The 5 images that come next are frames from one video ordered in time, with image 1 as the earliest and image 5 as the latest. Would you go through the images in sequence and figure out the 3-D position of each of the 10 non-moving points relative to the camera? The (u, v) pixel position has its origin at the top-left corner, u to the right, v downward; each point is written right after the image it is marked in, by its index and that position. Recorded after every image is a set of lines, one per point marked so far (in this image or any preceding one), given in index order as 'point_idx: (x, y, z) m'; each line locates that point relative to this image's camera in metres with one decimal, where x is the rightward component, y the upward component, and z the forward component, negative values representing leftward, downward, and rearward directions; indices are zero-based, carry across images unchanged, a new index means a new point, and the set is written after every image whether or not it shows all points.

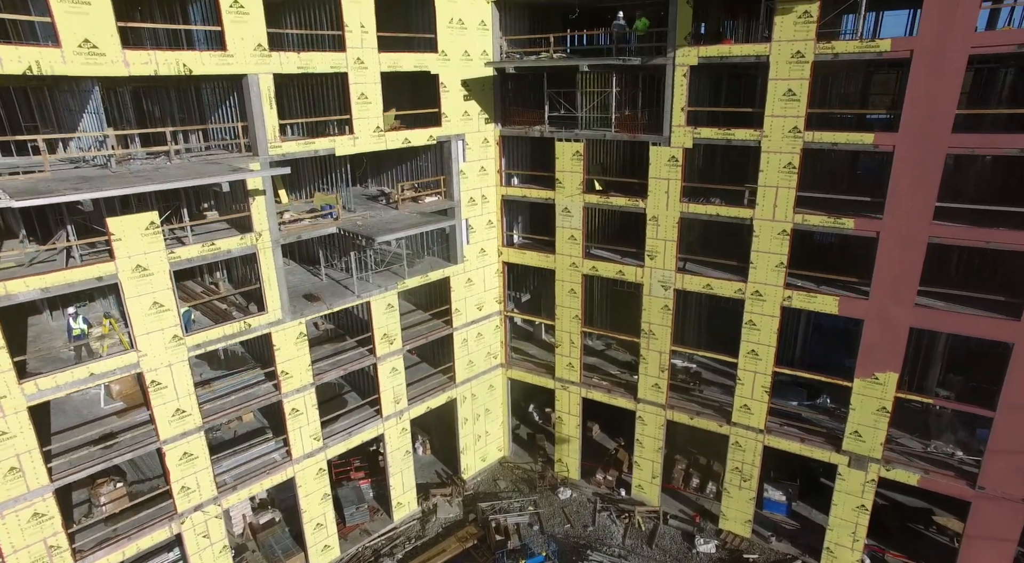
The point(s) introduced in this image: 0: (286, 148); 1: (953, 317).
0: (-7.2, +4.2, +19.9) m
1: (+13.8, -1.1, +19.4) m
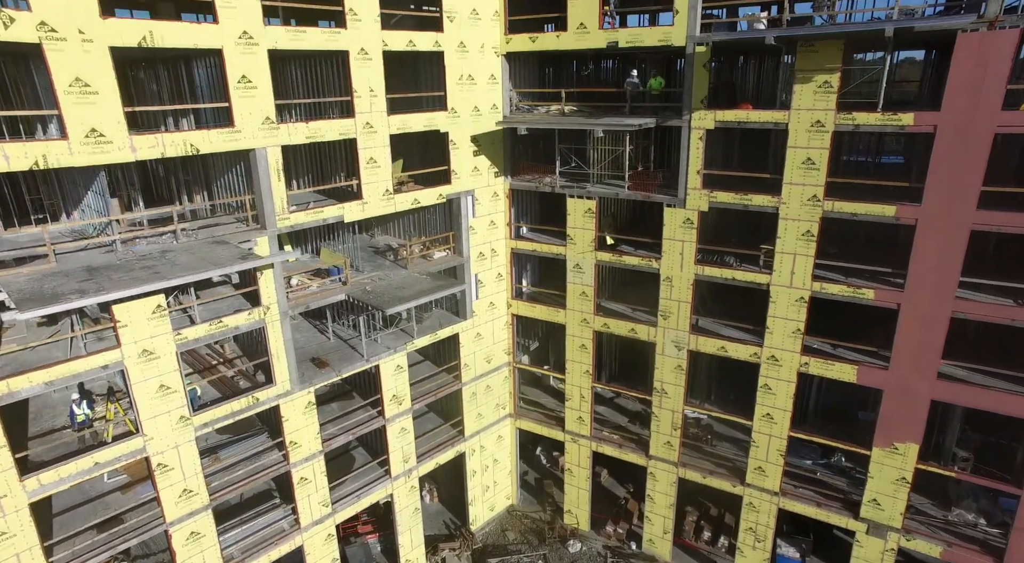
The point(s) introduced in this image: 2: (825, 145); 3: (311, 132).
0: (-6.8, +1.9, +19.5) m
1: (+14.2, -3.4, +19.0) m
2: (+9.8, +4.3, +19.4) m
3: (-6.2, +4.6, +19.3) m
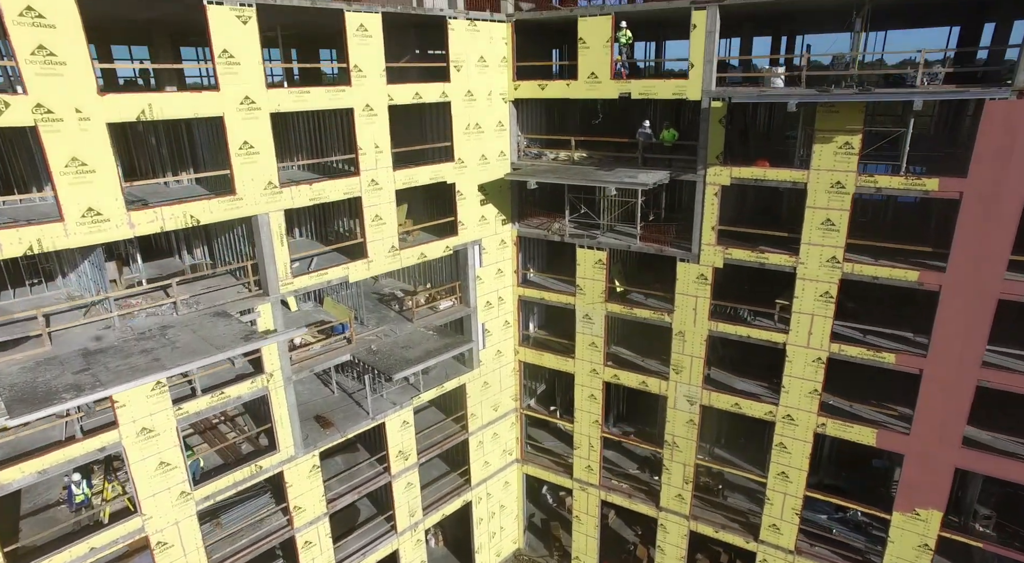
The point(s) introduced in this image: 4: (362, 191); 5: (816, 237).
0: (-6.5, -0.1, +18.9) m
1: (+14.6, -5.4, +18.5) m
2: (+10.1, +2.3, +18.8) m
3: (-5.9, +2.6, +18.7) m
4: (-4.8, +2.9, +19.8) m
5: (+9.5, +1.4, +19.5) m
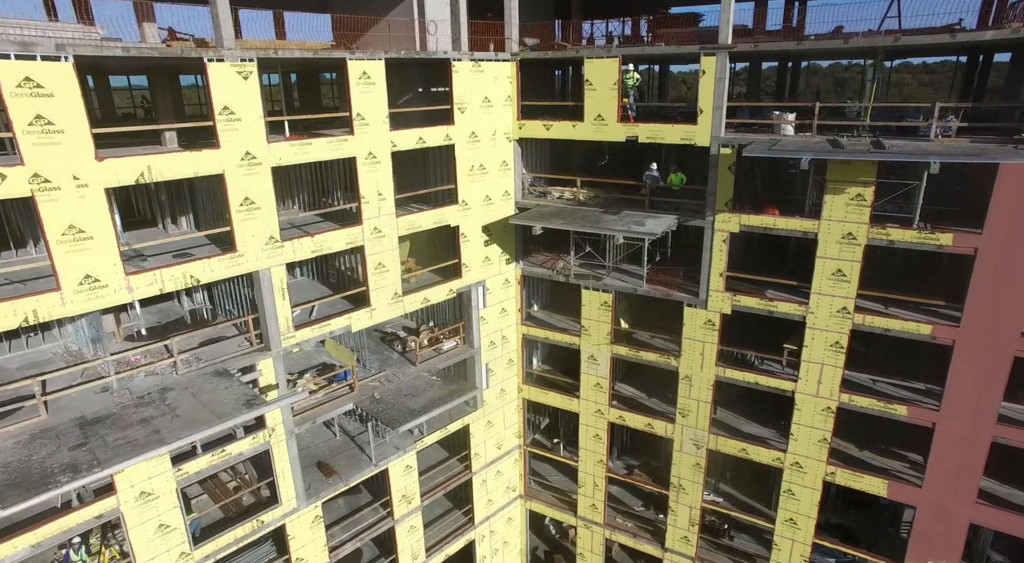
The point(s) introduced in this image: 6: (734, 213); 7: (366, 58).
0: (-6.3, -1.6, +18.5) m
1: (+14.7, -6.9, +18.2) m
2: (+10.2, +0.7, +18.5) m
3: (-5.7, +1.1, +18.3) m
4: (-4.6, +1.3, +19.4) m
5: (+9.7, -0.2, +19.2) m
6: (+7.1, +2.2, +19.9) m
7: (-4.2, +6.5, +18.2) m
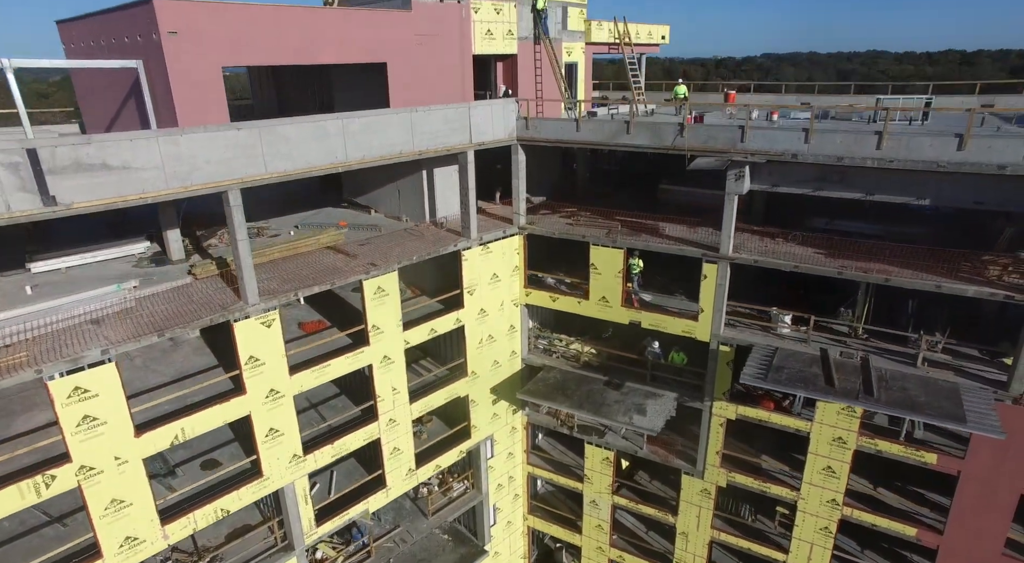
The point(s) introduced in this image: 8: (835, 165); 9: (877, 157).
0: (-6.0, -7.9, +19.7) m
1: (+15.0, -13.3, +19.6) m
2: (+10.5, -5.6, +19.6) m
3: (-5.5, -5.2, +19.4) m
4: (-4.3, -4.9, +20.5) m
5: (+9.9, -6.4, +20.3) m
6: (+7.3, -4.1, +20.9) m
7: (-4.0, +0.2, +19.0) m
8: (+9.0, +3.3, +17.4) m
9: (+9.8, +3.4, +16.7) m
